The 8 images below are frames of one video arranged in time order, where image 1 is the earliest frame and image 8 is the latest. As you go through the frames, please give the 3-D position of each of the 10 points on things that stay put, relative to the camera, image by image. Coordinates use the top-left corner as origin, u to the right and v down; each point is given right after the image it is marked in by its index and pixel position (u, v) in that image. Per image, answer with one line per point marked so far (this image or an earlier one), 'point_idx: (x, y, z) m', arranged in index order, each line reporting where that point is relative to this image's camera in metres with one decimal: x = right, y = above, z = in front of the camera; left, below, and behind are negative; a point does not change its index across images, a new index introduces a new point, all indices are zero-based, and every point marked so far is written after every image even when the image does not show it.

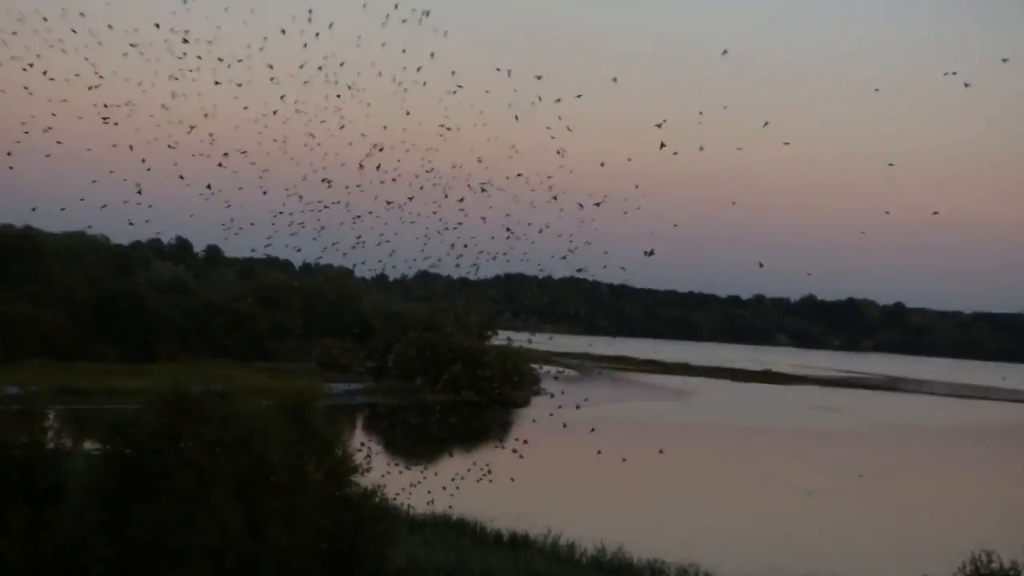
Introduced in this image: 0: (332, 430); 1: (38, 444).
0: (-2.5, -1.9, +11.2) m
1: (-6.3, -2.1, +10.9) m
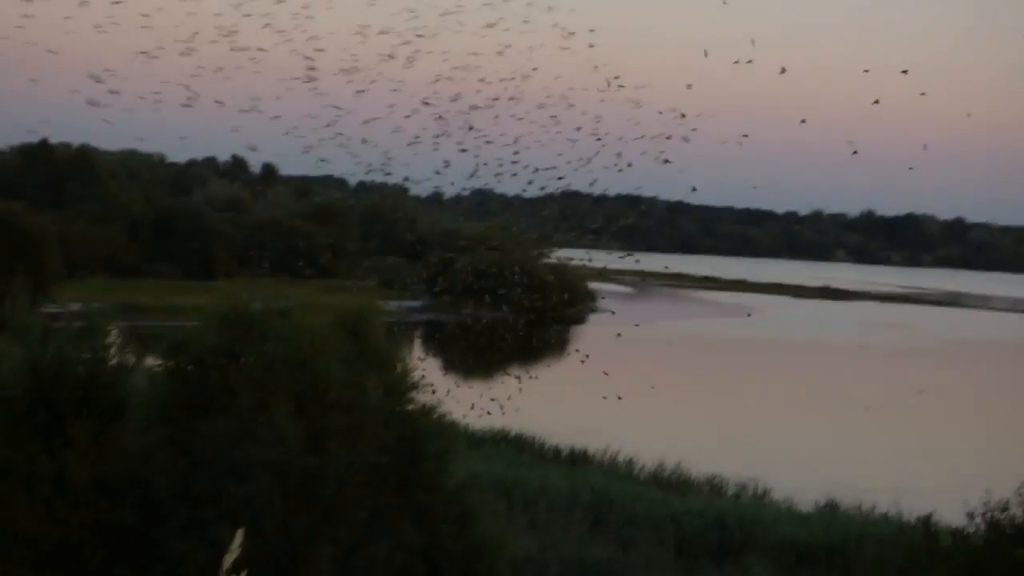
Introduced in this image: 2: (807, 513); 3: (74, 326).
0: (-1.7, -0.8, +11.2) m
1: (-5.5, -1.0, +10.9) m
2: (+4.8, -3.6, +14.2) m
3: (-5.9, -0.5, +11.1) m
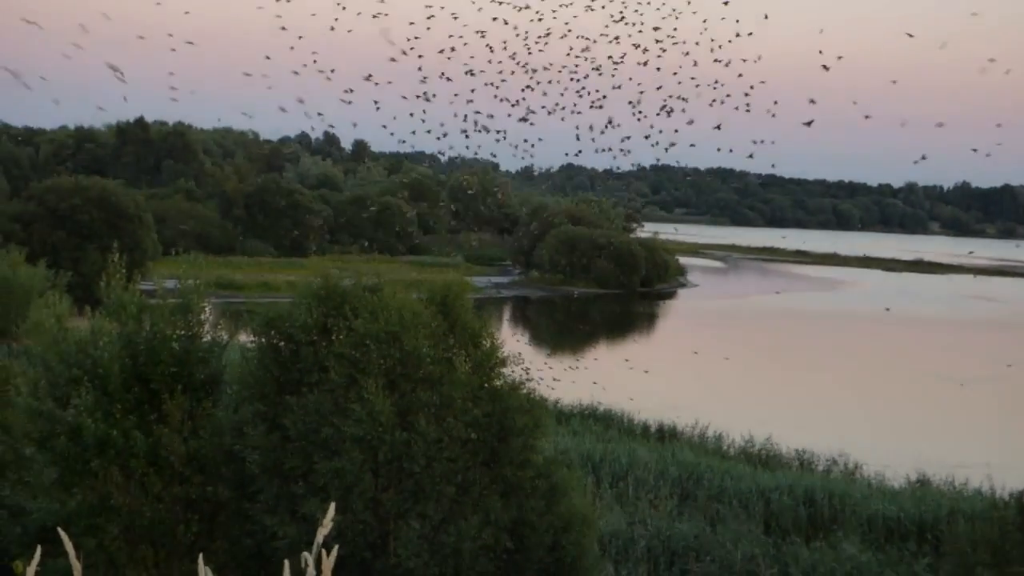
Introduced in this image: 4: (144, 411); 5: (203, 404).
0: (-0.5, -0.5, +11.3) m
1: (-4.3, -0.7, +11.0) m
2: (+6.1, -3.3, +14.2) m
3: (-4.8, -0.2, +11.2) m
4: (-4.9, -1.6, +10.6) m
5: (-4.2, -1.6, +10.8) m
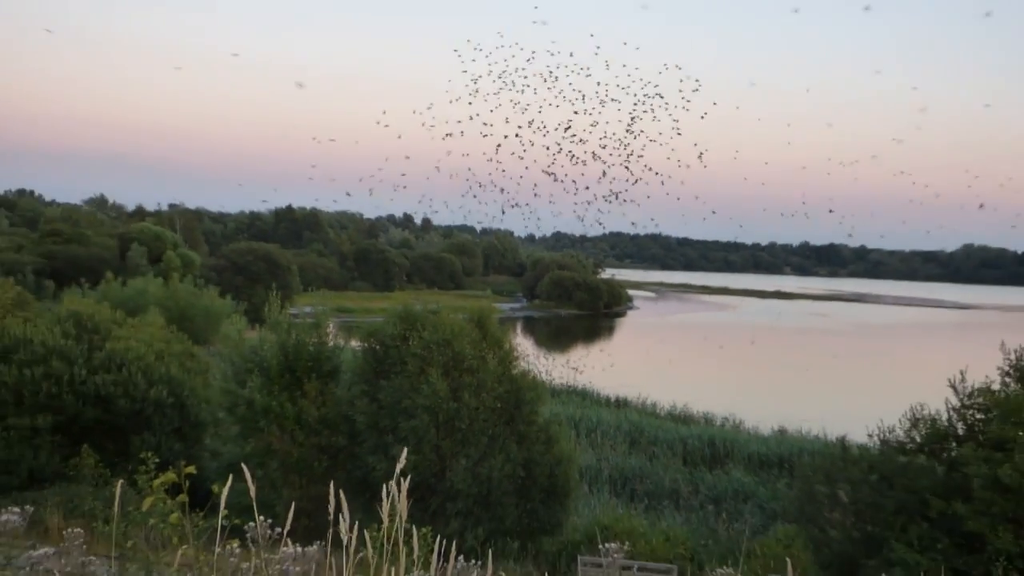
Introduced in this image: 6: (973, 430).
0: (-0.3, -1.0, +17.4) m
1: (-4.1, -1.2, +17.2) m
2: (+6.3, -3.8, +20.2) m
3: (-4.5, -0.7, +17.3) m
4: (-4.6, -2.1, +16.7) m
5: (-3.9, -2.1, +16.9) m
6: (+9.0, -2.6, +15.6) m
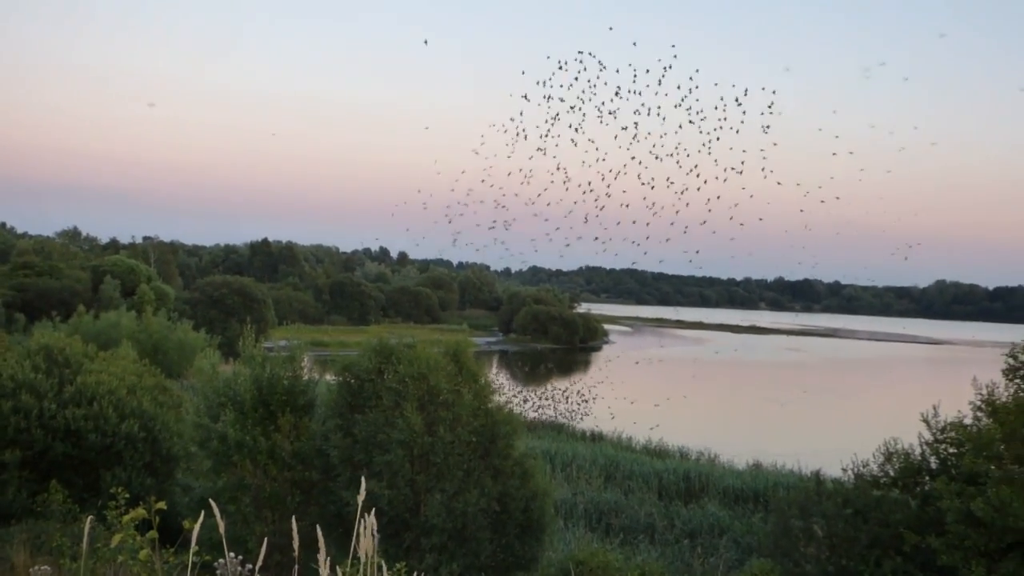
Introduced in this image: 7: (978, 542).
0: (-0.8, -1.7, +17.3) m
1: (-4.6, -1.9, +17.1) m
2: (+5.7, -4.6, +20.2) m
3: (-5.0, -1.4, +17.3) m
4: (-5.1, -2.8, +16.6) m
5: (-4.5, -2.8, +16.8) m
6: (+8.5, -3.4, +15.7) m
7: (+8.2, -4.4, +13.8) m
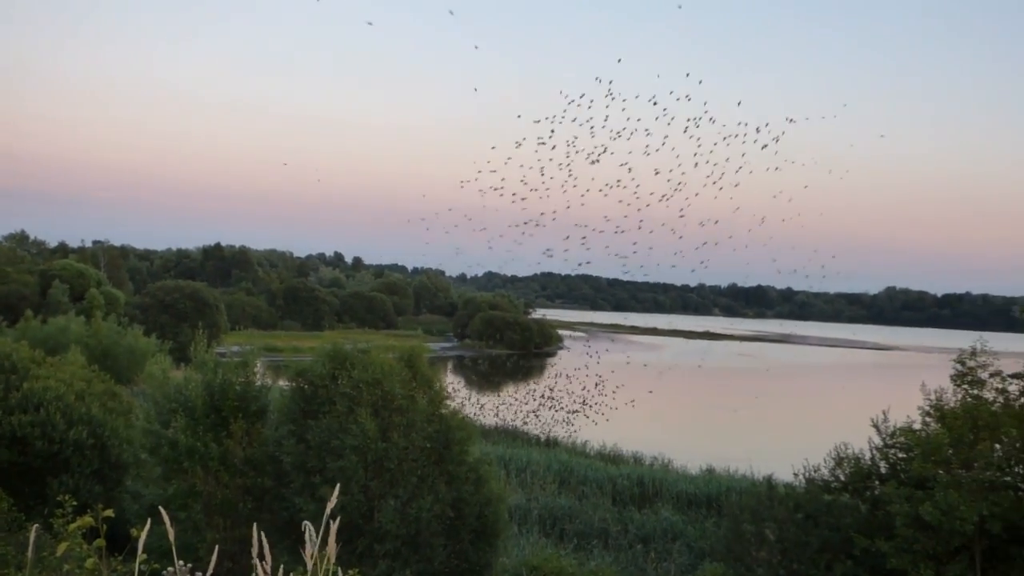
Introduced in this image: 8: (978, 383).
0: (-1.8, -1.8, +17.3) m
1: (-5.6, -2.0, +16.9) m
2: (+4.7, -4.7, +20.3) m
3: (-6.0, -1.5, +17.1) m
4: (-6.1, -2.9, +16.4) m
5: (-5.4, -2.9, +16.7) m
6: (+7.6, -3.5, +15.9) m
7: (+7.3, -4.5, +14.0) m
8: (+9.2, -1.9, +15.6) m
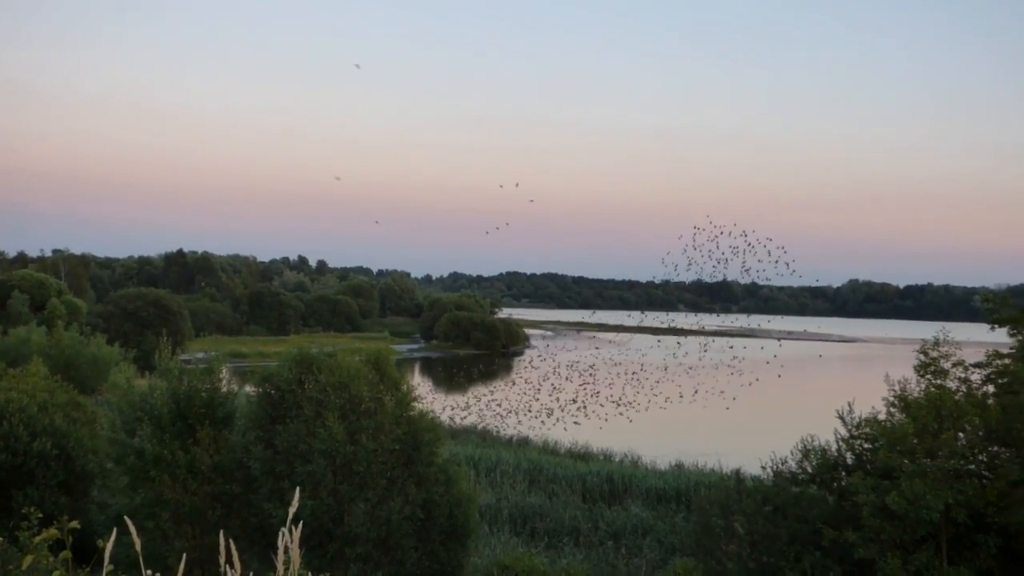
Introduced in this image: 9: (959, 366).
0: (-2.5, -1.9, +17.3) m
1: (-6.2, -2.1, +16.9) m
2: (+4.0, -4.6, +20.4) m
3: (-6.7, -1.7, +17.0) m
4: (-6.7, -3.1, +16.3) m
5: (-6.1, -3.0, +16.6) m
6: (+7.0, -3.3, +16.0) m
7: (+6.7, -4.4, +14.1) m
8: (+8.5, -1.7, +15.7) m
9: (+8.9, -1.5, +15.8) m
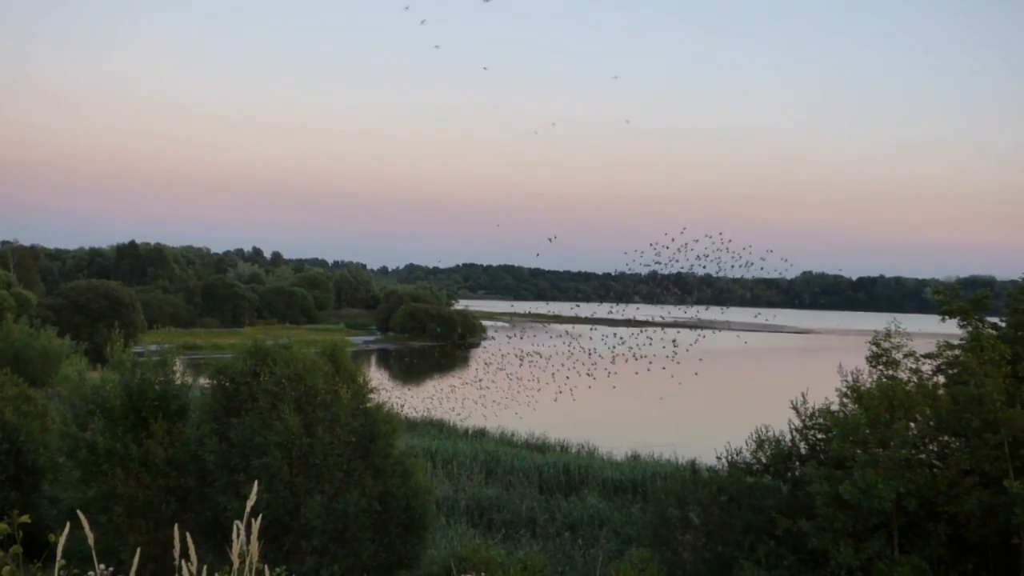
0: (-3.4, -1.7, +17.2) m
1: (-7.2, -1.9, +16.7) m
2: (+3.0, -4.4, +20.6) m
3: (-7.6, -1.5, +16.9) m
4: (-7.6, -2.9, +16.2) m
5: (-7.0, -2.8, +16.5) m
6: (+6.1, -3.2, +16.2) m
7: (+5.8, -4.2, +14.3) m
8: (+7.6, -1.5, +15.9) m
9: (+8.0, -1.4, +16.0) m
